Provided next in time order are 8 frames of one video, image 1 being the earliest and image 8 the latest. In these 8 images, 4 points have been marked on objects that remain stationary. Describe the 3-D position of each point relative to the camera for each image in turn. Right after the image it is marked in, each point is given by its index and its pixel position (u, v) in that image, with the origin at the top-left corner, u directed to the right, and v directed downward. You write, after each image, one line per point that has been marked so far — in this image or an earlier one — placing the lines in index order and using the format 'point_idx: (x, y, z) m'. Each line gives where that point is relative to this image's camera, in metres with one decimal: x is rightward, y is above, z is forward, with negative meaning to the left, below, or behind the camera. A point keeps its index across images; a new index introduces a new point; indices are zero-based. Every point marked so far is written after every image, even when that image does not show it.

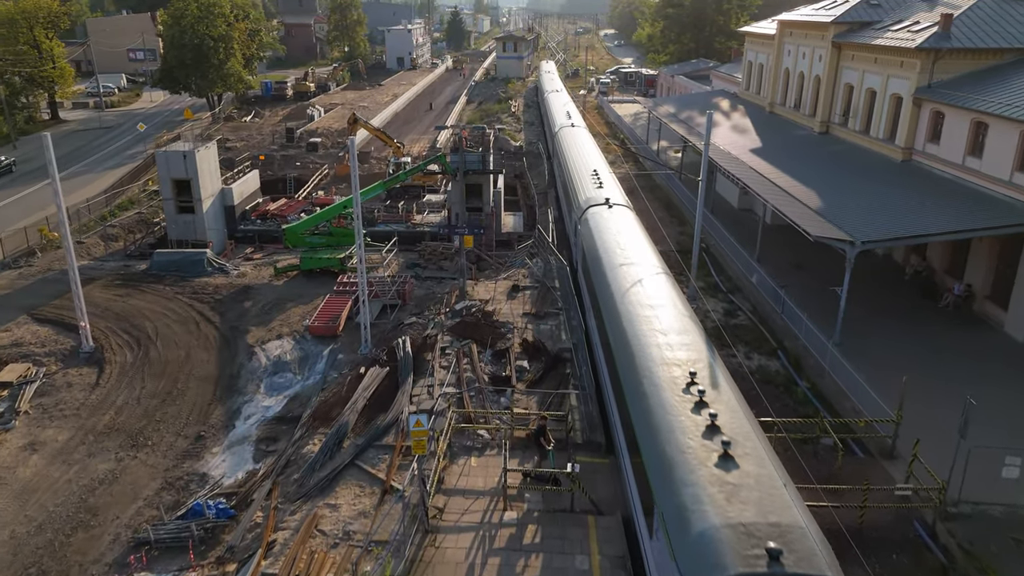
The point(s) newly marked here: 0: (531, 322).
0: (+0.6, -1.0, +17.7) m
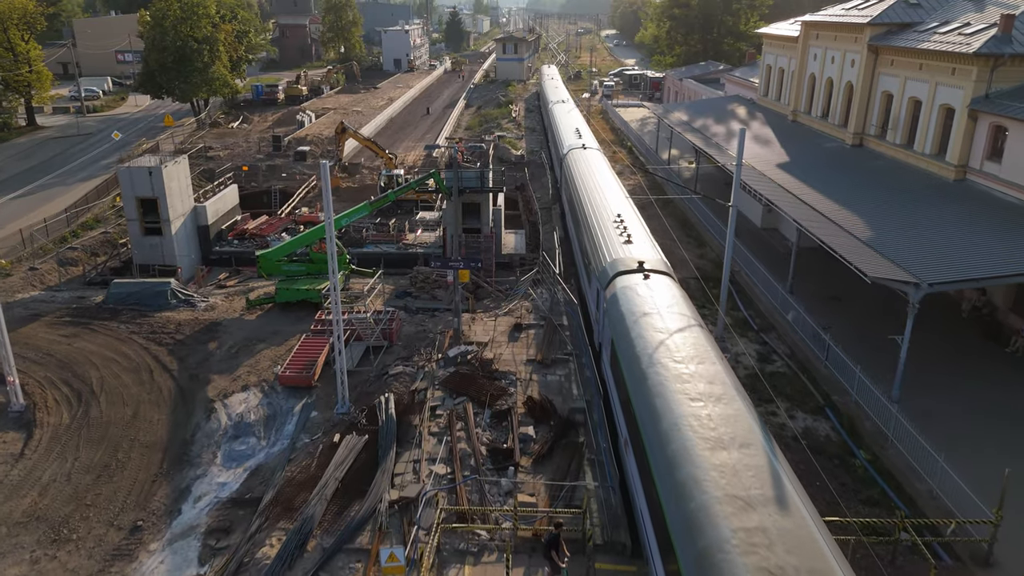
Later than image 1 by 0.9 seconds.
0: (+0.6, -2.2, +15.3) m
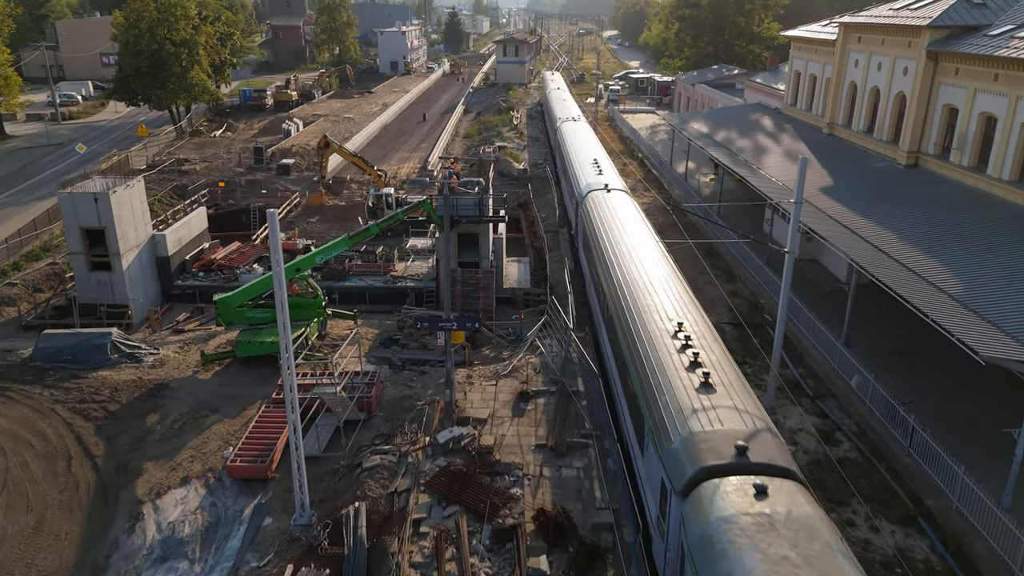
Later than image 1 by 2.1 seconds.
0: (+0.7, -3.6, +12.2) m
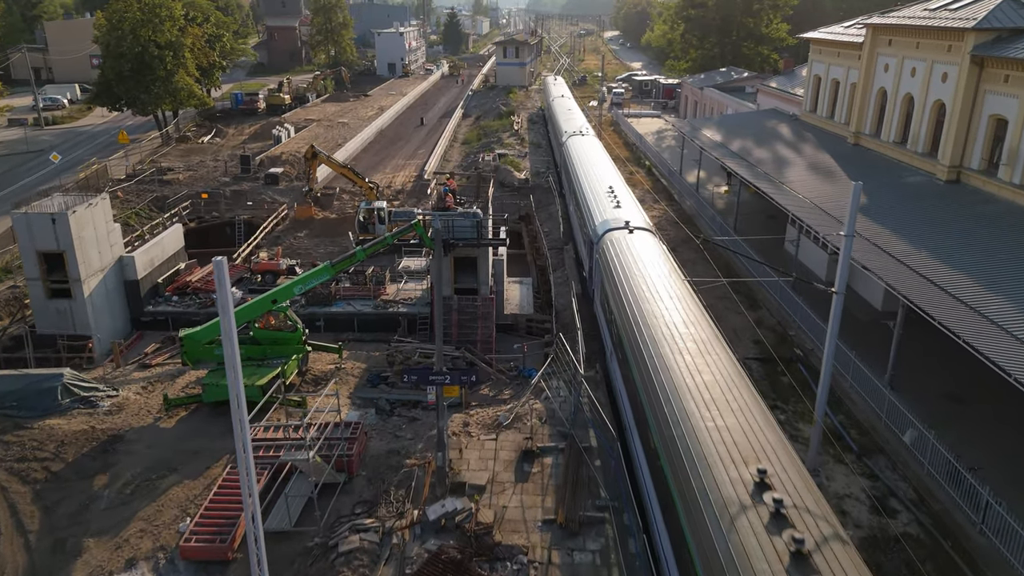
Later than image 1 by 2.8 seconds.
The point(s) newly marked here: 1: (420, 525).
0: (+0.8, -4.5, +10.3) m
1: (-1.6, -4.3, +10.7) m
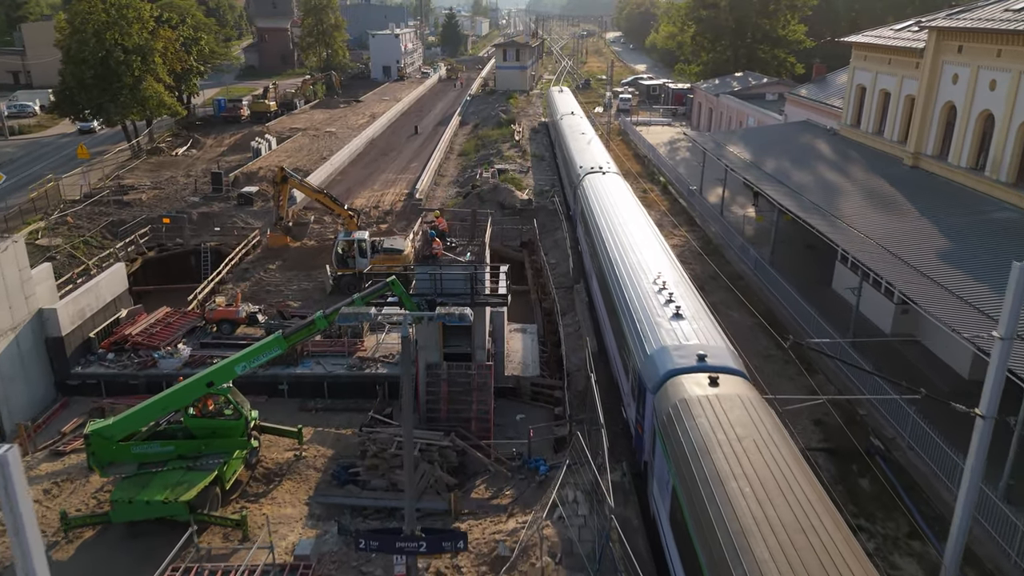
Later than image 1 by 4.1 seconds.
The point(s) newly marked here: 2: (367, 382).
0: (+0.9, -6.1, +6.9) m
1: (-1.6, -5.9, +7.3) m
2: (-4.1, -2.6, +16.6) m
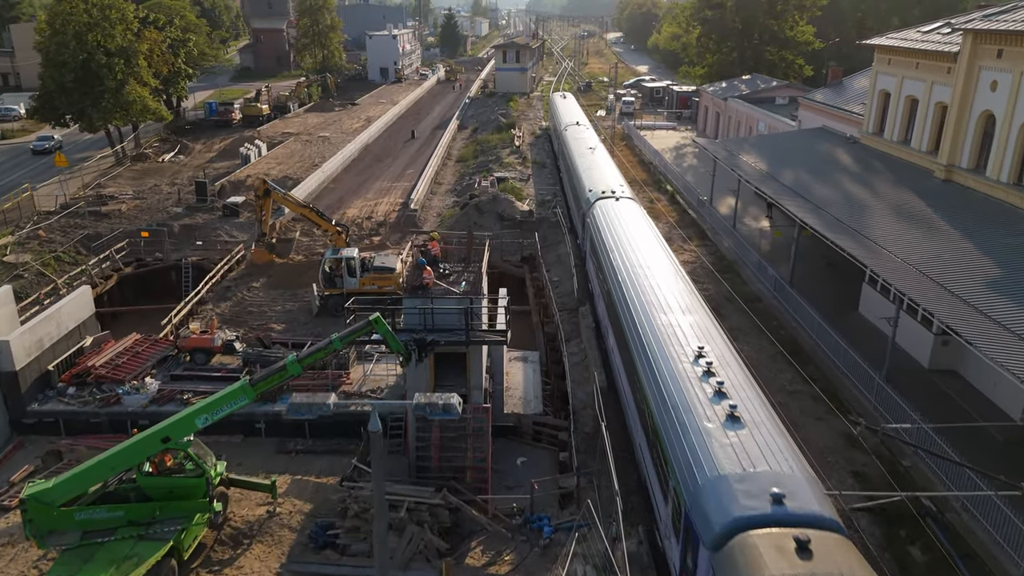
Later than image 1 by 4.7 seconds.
0: (+0.9, -6.9, +5.4) m
1: (-1.6, -6.6, +5.7) m
2: (-4.1, -3.4, +15.1) m
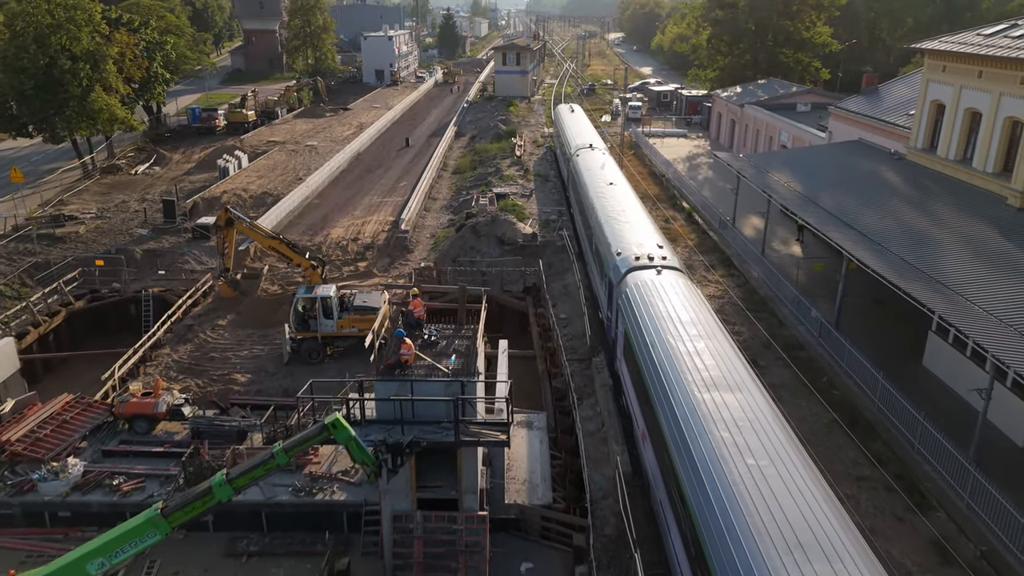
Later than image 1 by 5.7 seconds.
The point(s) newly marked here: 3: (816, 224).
0: (+0.9, -8.2, +2.6) m
1: (-1.5, -7.9, +3.0) m
2: (-4.0, -4.7, +12.3) m
3: (+9.2, +2.1, +18.1) m
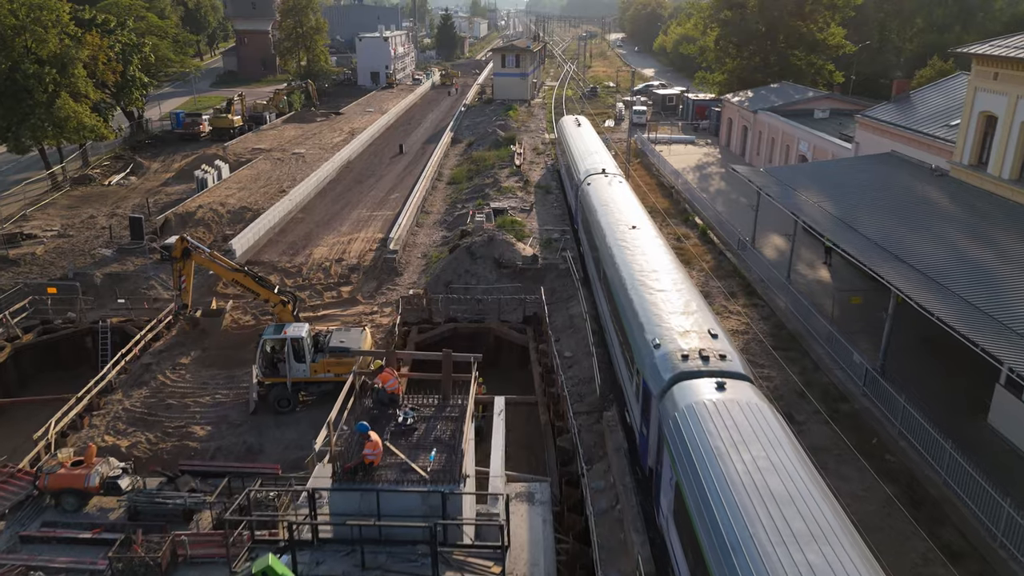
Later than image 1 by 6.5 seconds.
0: (+0.9, -9.2, +0.4) m
1: (-1.6, -8.9, +0.7) m
2: (-4.0, -5.7, +10.1) m
3: (+9.1, +1.1, +15.9) m
